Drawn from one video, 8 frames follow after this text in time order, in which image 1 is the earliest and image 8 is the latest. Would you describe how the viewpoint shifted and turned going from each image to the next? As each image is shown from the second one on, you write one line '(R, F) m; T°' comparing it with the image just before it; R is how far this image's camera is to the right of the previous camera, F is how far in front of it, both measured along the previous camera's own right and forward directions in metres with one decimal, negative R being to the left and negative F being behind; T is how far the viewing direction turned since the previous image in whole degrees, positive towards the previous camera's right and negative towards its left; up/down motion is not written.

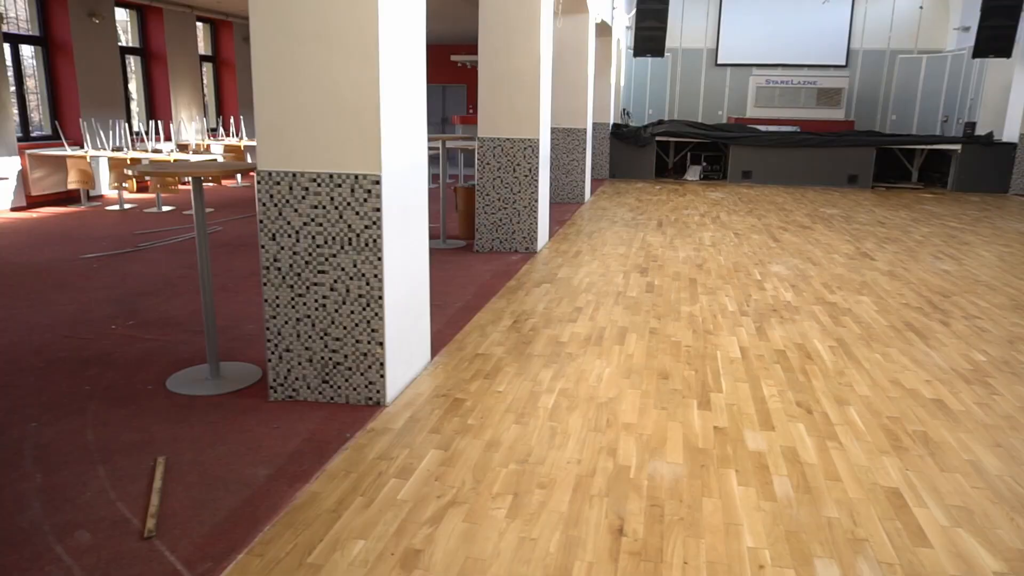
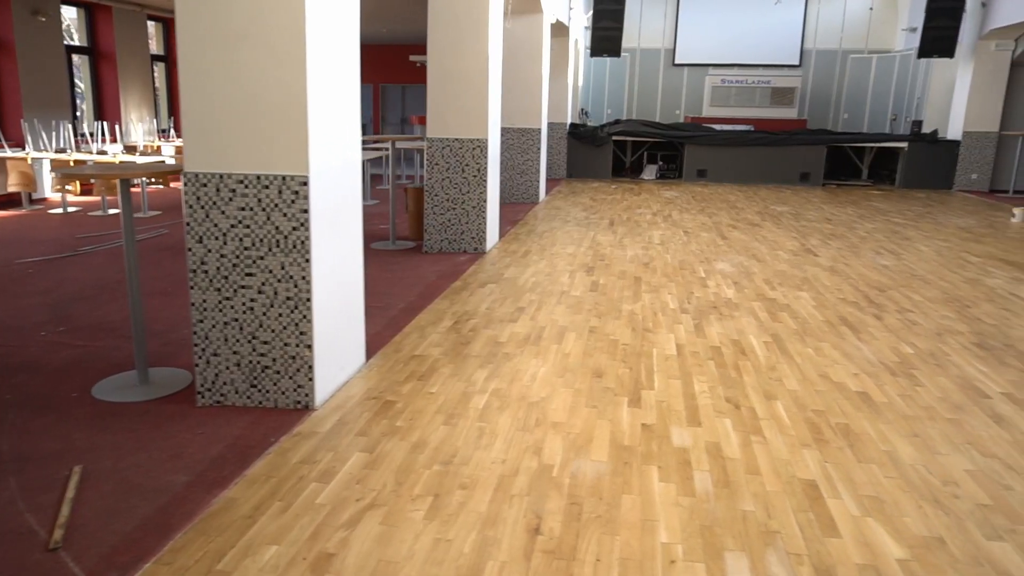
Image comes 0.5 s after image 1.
(+0.2, 0.0) m; +2°
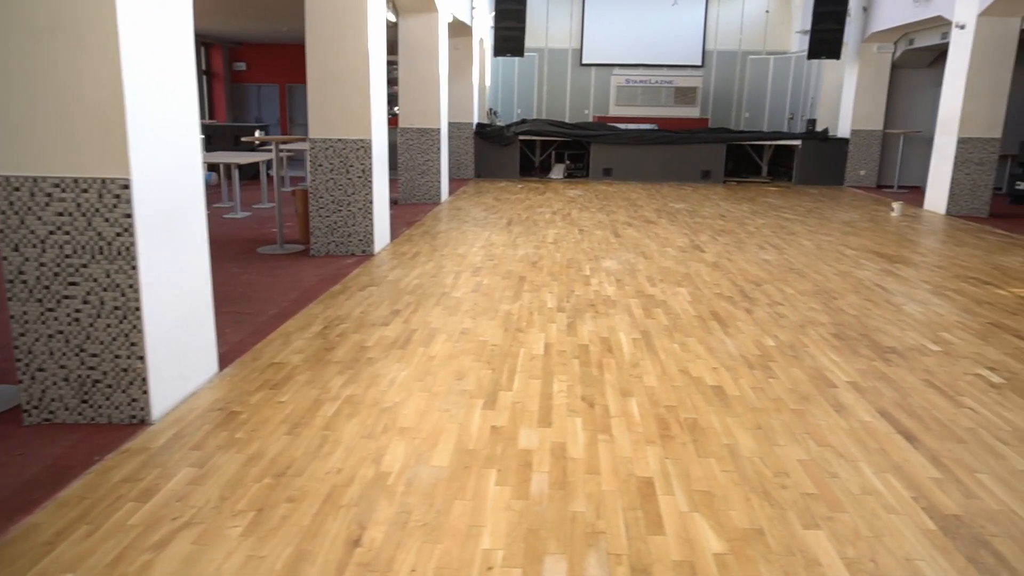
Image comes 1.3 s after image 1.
(+0.3, 0.0) m; +5°
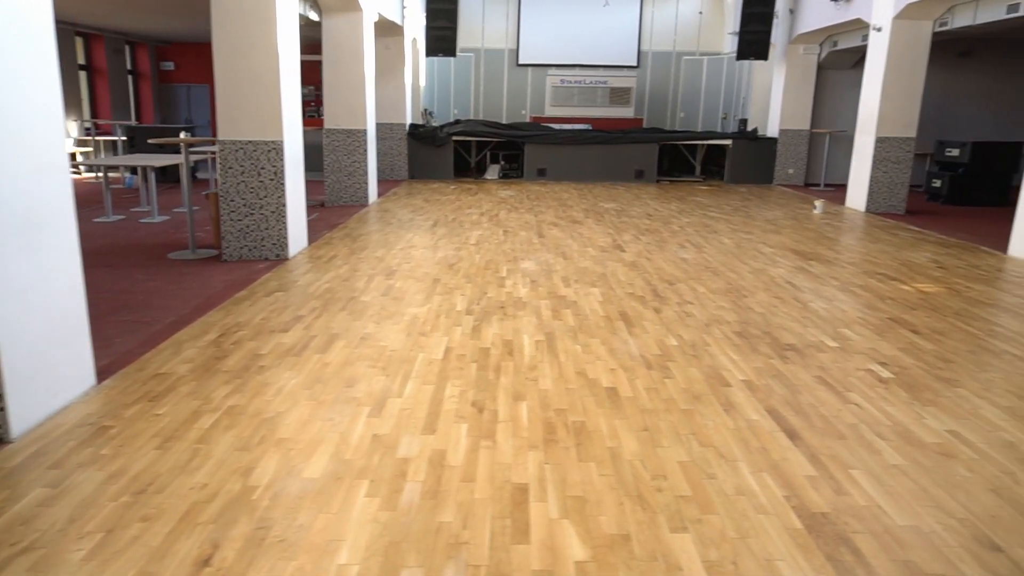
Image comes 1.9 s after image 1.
(+0.3, +0.1) m; +3°
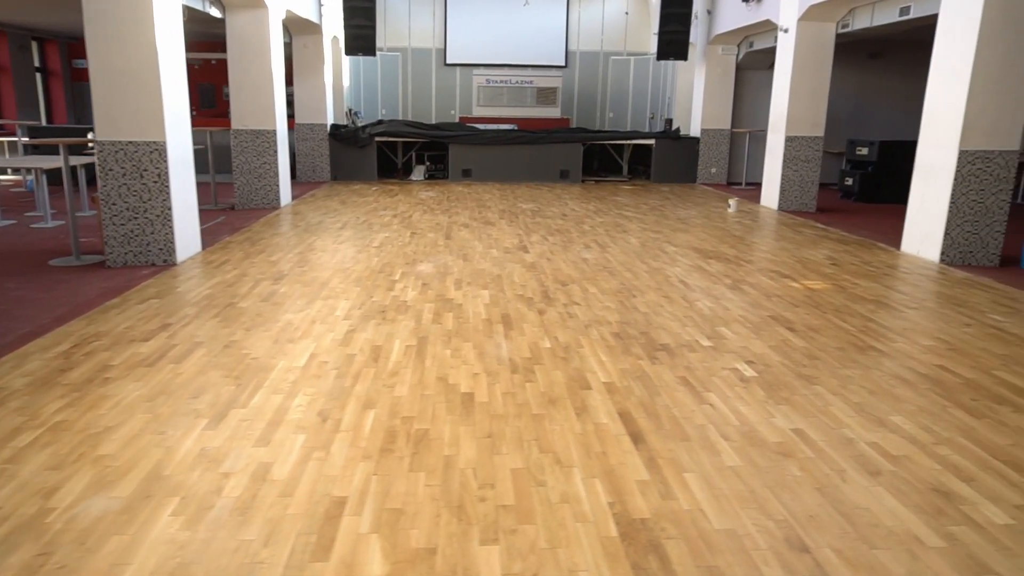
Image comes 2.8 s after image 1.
(+0.5, +0.1) m; +3°
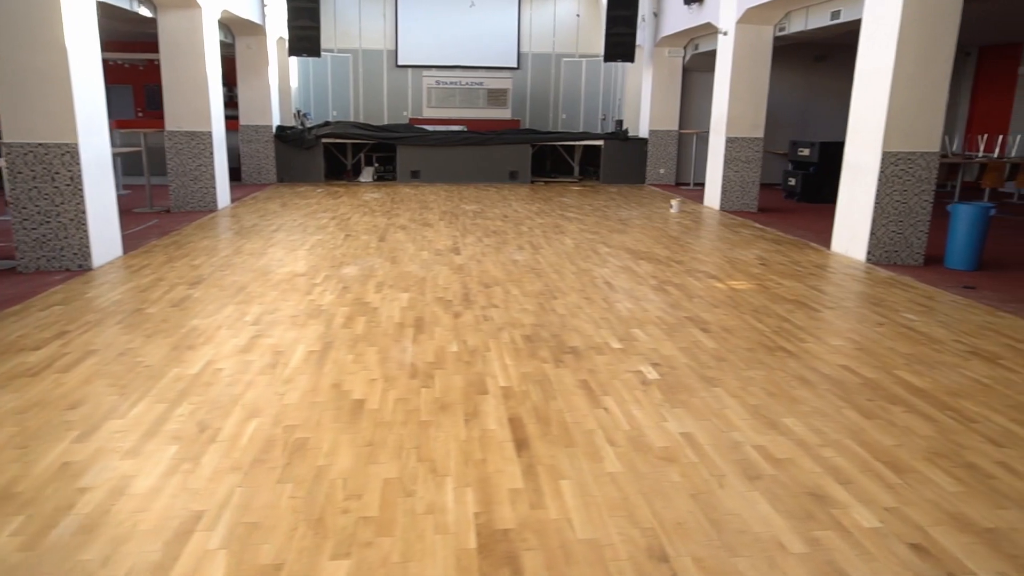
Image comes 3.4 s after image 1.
(+0.3, +0.1) m; +2°
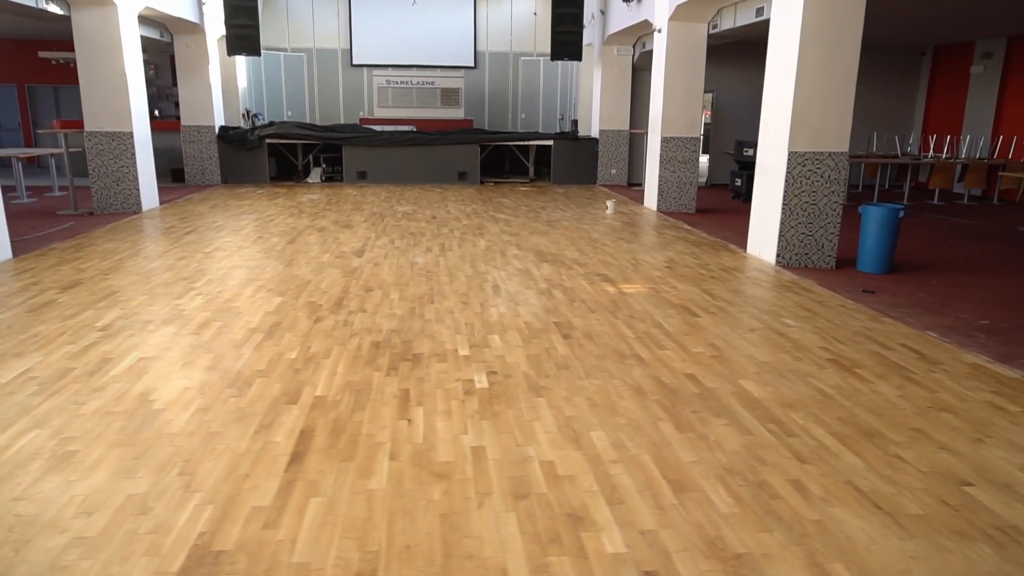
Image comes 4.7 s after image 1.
(+0.8, +0.1) m; -1°
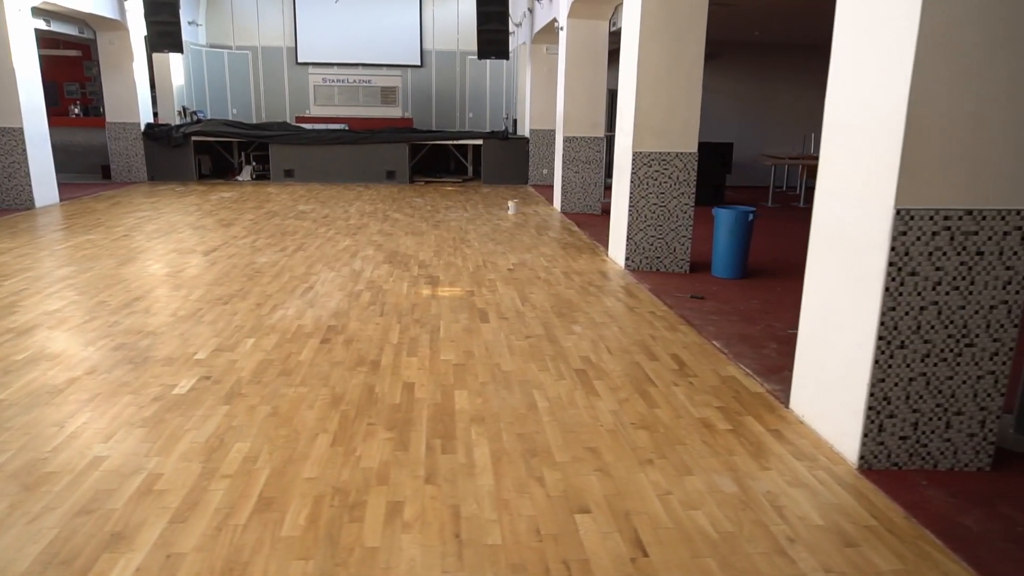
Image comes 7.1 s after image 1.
(+1.4, +0.2) m; -2°
